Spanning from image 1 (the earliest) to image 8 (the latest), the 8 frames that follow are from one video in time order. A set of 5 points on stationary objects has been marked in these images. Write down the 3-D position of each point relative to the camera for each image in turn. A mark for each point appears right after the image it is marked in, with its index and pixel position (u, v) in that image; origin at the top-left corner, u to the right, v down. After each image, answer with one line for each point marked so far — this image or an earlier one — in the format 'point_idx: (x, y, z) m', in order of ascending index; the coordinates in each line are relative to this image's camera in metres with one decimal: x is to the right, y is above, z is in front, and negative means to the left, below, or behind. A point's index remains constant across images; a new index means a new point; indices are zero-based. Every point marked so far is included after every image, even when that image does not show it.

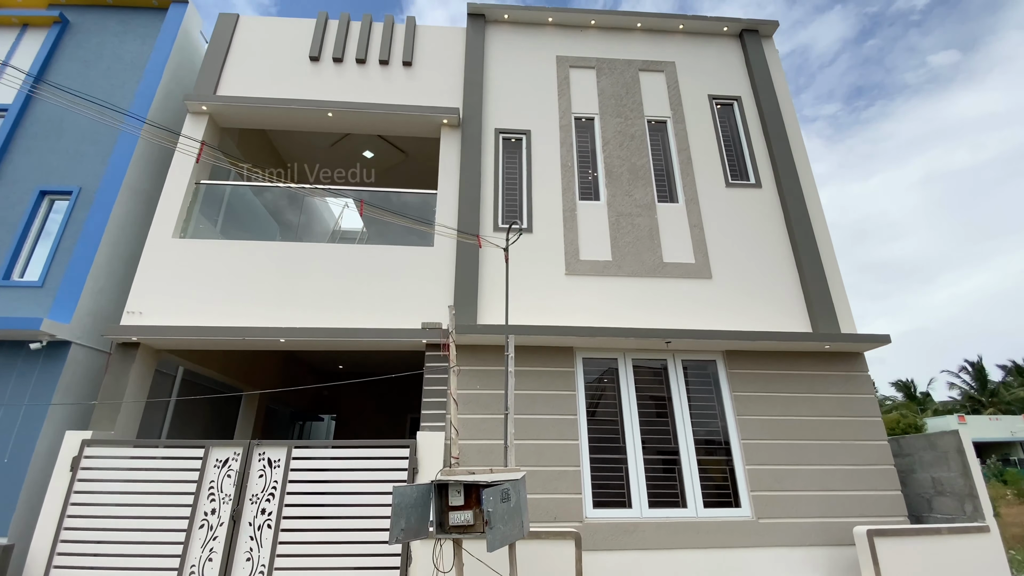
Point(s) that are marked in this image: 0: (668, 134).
0: (+2.6, +2.5, +7.7) m
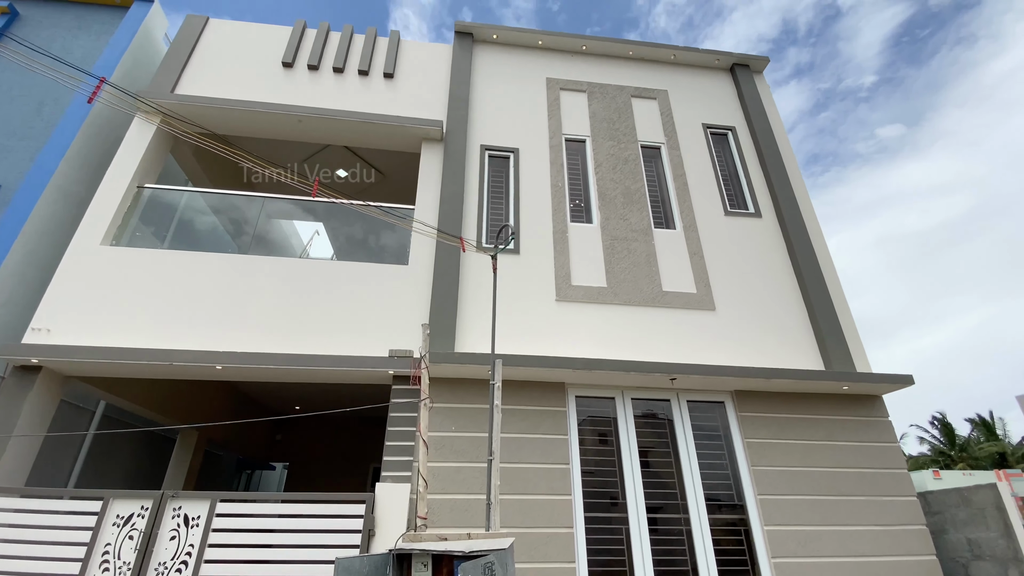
0: (+2.4, +2.0, +7.3) m
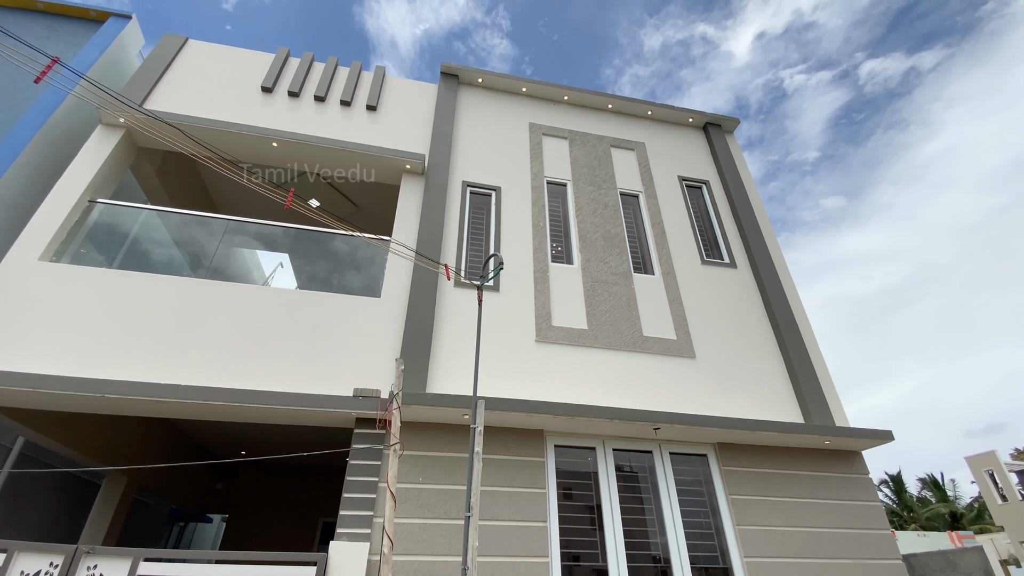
0: (+2.0, +1.2, +7.4) m
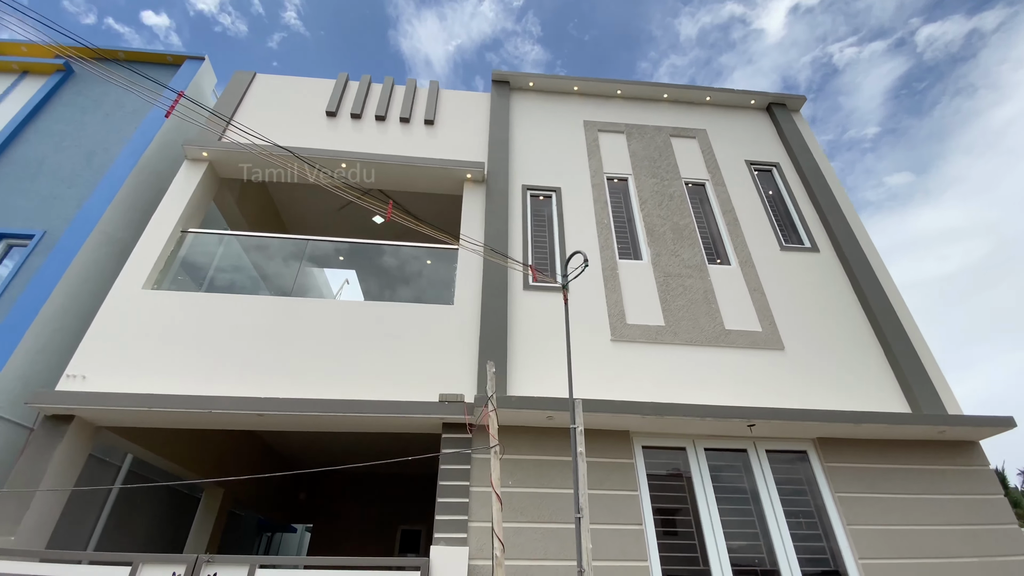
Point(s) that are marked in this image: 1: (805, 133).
0: (+3.0, +1.4, +7.1) m
1: (+5.0, +2.7, +8.1) m
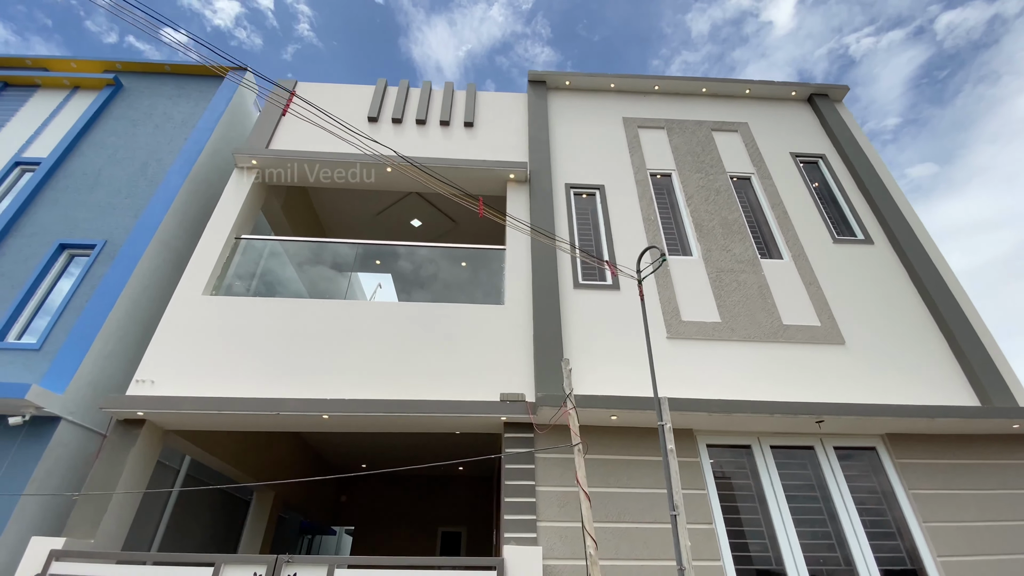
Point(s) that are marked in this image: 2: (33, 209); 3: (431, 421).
0: (+3.6, +1.4, +7.0) m
1: (+5.7, +2.8, +7.9) m
2: (-6.4, +1.1, +6.3) m
3: (-0.8, -1.3, +4.7) m
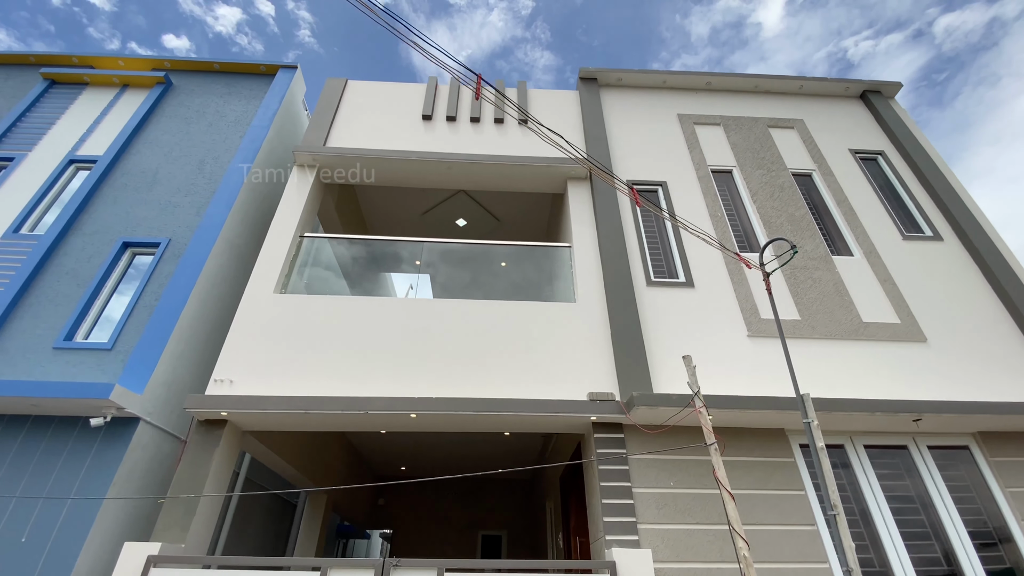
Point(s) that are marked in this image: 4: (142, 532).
0: (+4.5, +1.5, +6.9) m
1: (+6.5, +2.8, +7.8) m
2: (-5.5, +1.1, +6.2) m
3: (+0.1, -1.3, +4.6) m
4: (-3.6, -2.4, +4.6) m
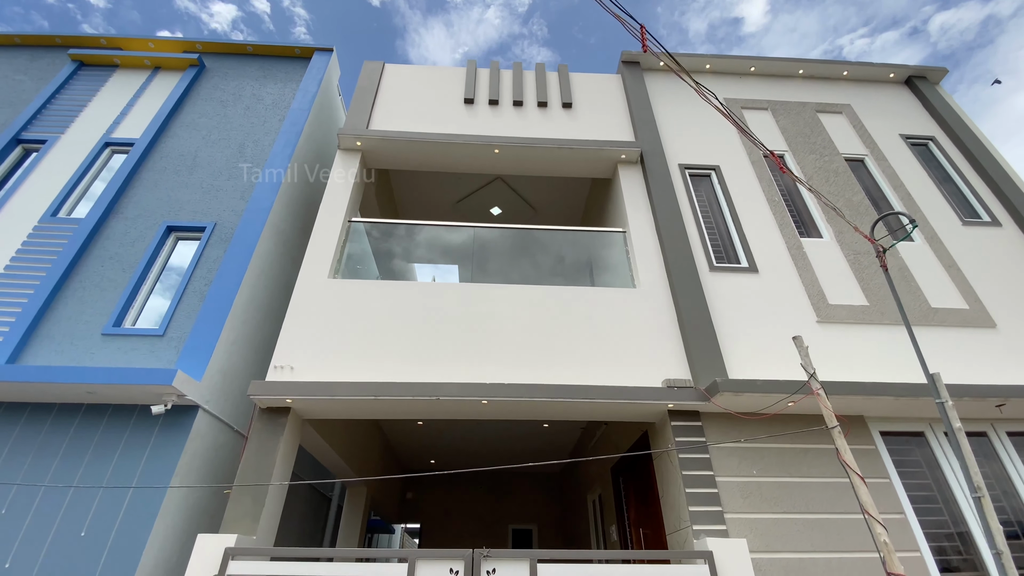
0: (+5.2, +1.6, +6.8) m
1: (+7.2, +3.0, +7.7) m
2: (-4.8, +1.2, +6.0) m
3: (+0.7, -1.1, +4.5) m
4: (-2.9, -2.2, +4.5) m
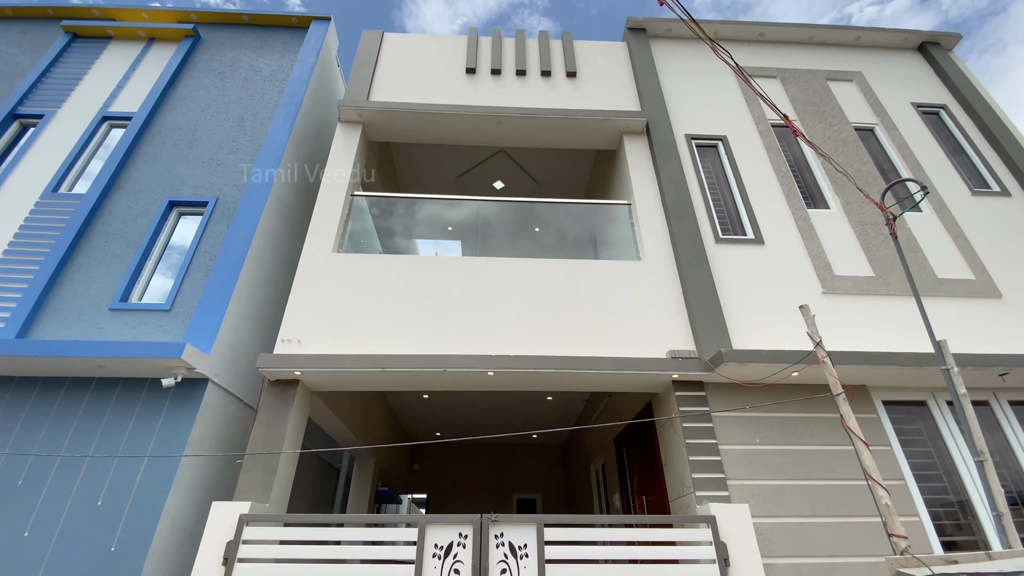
0: (+5.2, +2.0, +6.7) m
1: (+7.2, +3.4, +7.5) m
2: (-4.8, +1.5, +6.0) m
3: (+0.8, -0.9, +4.5) m
4: (-2.9, -2.0, +4.6) m
